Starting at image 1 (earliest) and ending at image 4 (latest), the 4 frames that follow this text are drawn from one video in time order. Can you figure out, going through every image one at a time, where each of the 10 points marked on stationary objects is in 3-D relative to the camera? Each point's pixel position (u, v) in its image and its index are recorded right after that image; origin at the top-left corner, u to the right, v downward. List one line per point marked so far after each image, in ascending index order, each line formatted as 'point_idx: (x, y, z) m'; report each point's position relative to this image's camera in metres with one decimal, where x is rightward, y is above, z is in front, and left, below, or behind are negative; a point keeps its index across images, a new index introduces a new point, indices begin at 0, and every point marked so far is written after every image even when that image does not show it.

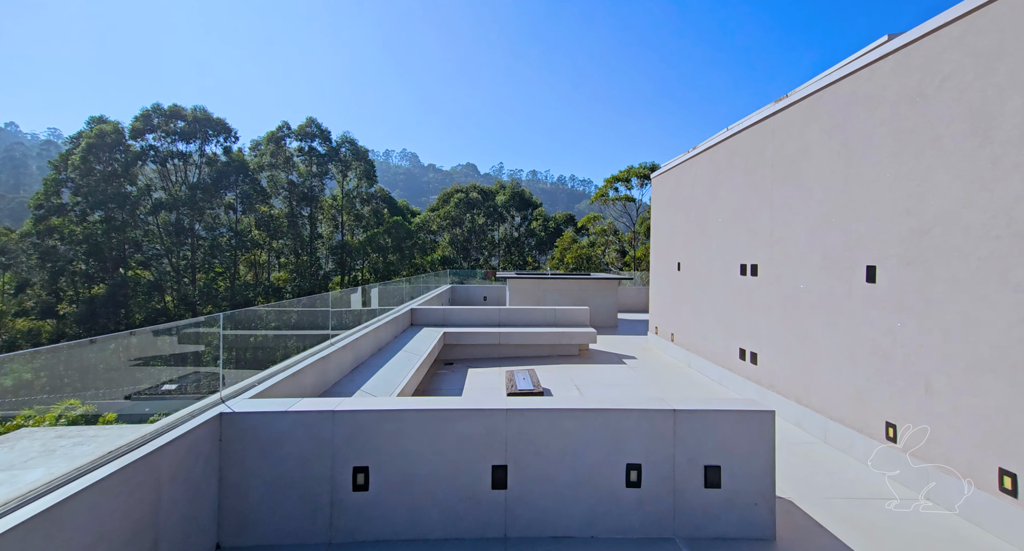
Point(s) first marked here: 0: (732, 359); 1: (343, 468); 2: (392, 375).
0: (+3.7, -1.4, +7.3) m
1: (-1.3, -1.5, +3.4) m
2: (-1.7, -1.4, +6.2) m
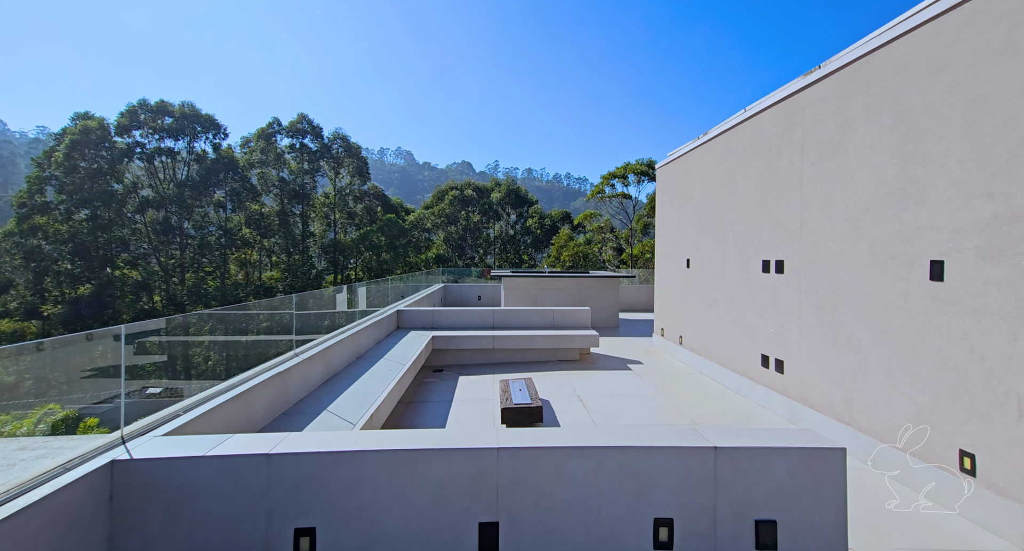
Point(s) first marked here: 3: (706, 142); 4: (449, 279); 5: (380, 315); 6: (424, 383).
0: (+3.6, -1.4, +6.6) m
1: (-1.4, -1.5, +2.6) m
2: (-1.8, -1.4, +5.4) m
3: (+3.6, +2.5, +8.1) m
4: (-2.7, -0.1, +18.4) m
5: (-2.7, -0.8, +9.0) m
6: (-1.6, -2.0, +8.0) m
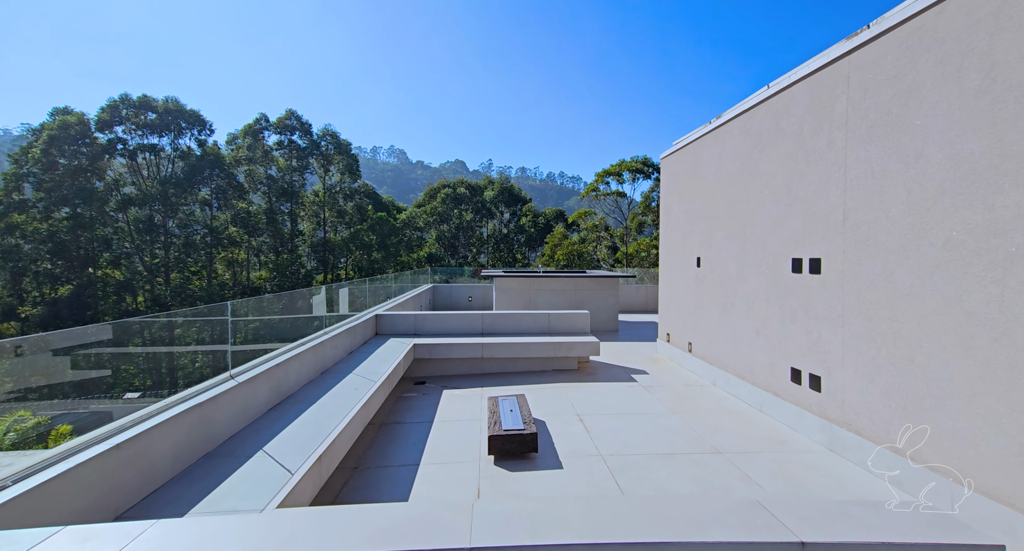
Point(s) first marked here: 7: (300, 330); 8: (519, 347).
0: (+3.5, -1.4, +5.7) m
1: (-1.4, -1.5, +1.6) m
2: (-1.9, -1.5, +4.4) m
3: (+3.4, +2.5, +7.2) m
4: (-3.0, -0.1, +17.4) m
5: (-2.9, -0.8, +8.0) m
6: (-1.8, -2.0, +7.0) m
7: (-2.8, -0.7, +6.0) m
8: (+0.1, -1.4, +8.3) m
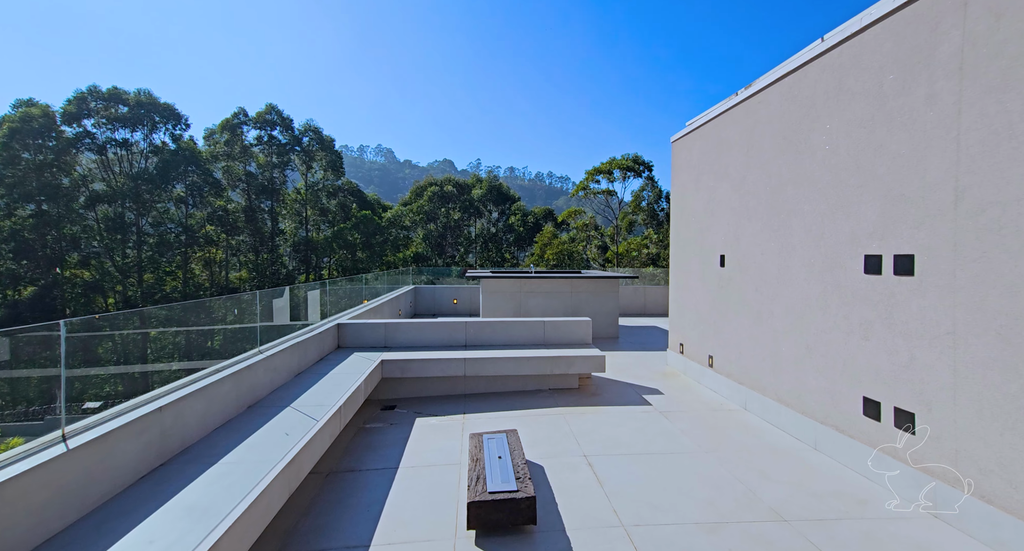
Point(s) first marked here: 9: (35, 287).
0: (+3.4, -1.4, +4.4) m
1: (-1.4, -1.6, +0.2) m
2: (-2.0, -1.5, +3.0) m
3: (+3.3, +2.5, +5.9) m
4: (-3.4, -0.2, +15.9) m
5: (-3.1, -0.9, +6.6) m
6: (-1.9, -2.0, +5.6) m
7: (-2.9, -0.8, +4.5) m
8: (-0.1, -1.4, +6.9) m
9: (-22.9, -0.6, +19.8) m
